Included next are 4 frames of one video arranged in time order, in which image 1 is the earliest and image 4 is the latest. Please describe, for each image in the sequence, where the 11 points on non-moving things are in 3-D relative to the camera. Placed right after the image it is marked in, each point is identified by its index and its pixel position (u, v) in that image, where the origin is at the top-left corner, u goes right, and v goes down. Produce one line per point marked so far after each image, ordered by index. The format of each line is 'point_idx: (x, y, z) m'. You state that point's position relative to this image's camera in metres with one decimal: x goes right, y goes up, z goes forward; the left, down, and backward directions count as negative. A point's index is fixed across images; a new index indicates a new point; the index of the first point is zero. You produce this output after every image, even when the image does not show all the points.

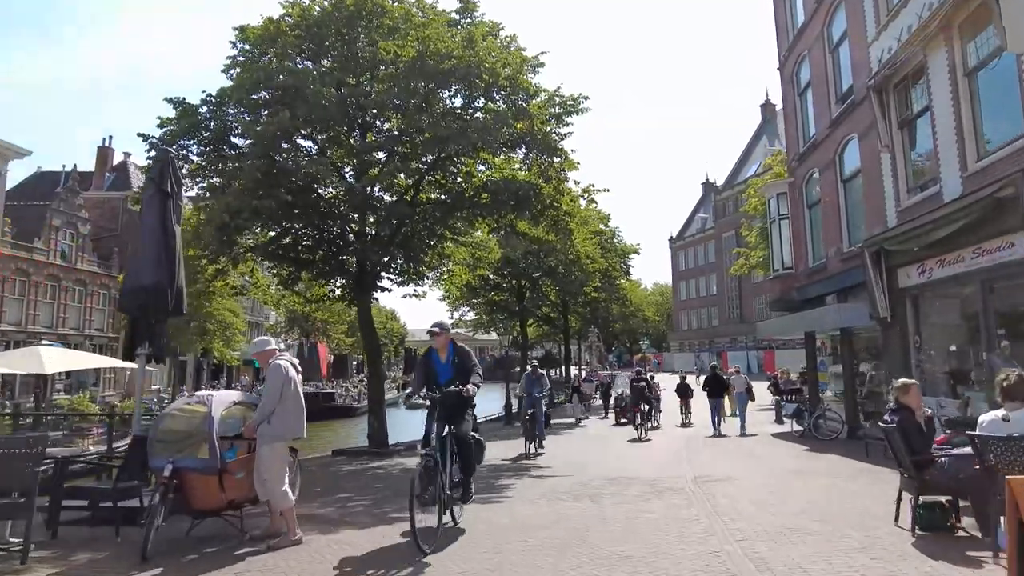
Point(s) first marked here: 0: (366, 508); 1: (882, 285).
0: (-1.7, -2.6, +7.5) m
1: (+7.0, +0.1, +12.2) m
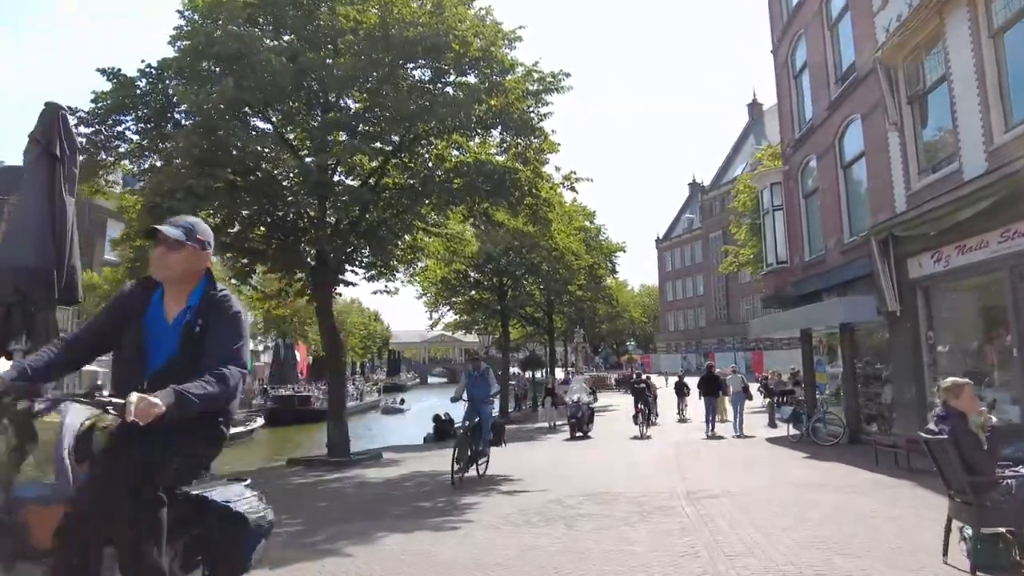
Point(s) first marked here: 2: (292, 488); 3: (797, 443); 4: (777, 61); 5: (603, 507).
0: (-2.1, -2.4, +6.2) m
1: (+6.5, +0.2, +11.1) m
2: (-3.5, -3.2, +10.3) m
3: (+6.4, -3.4, +14.3) m
4: (+7.5, +6.4, +18.1) m
5: (+1.0, -2.5, +7.3) m
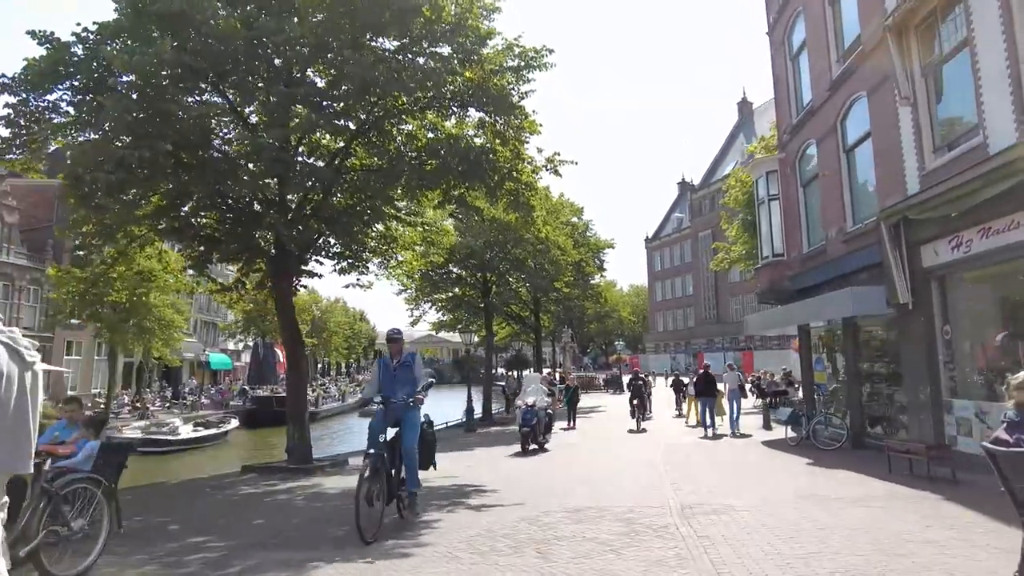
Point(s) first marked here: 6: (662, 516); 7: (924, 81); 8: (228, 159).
0: (-2.5, -2.3, +5.1) m
1: (+6.2, +0.4, +10.1) m
2: (-3.9, -3.0, +9.2) m
3: (+5.9, -3.3, +13.3) m
4: (+7.0, +6.5, +17.1) m
5: (+0.7, -2.3, +6.2) m
6: (+1.6, -2.4, +6.6) m
7: (+6.5, +3.2, +10.1) m
8: (-4.9, +2.2, +11.1) m
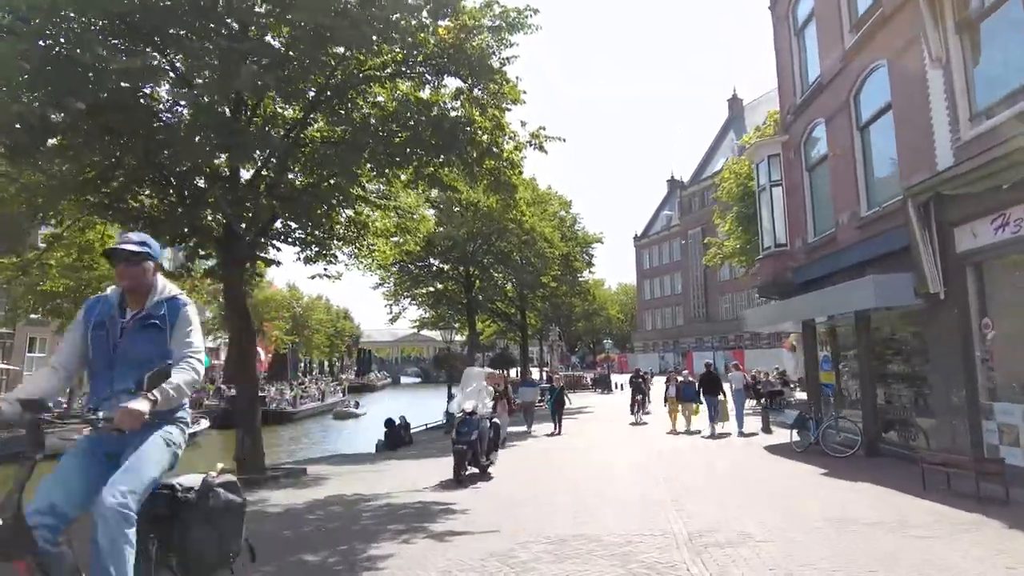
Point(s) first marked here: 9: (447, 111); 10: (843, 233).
0: (-2.7, -2.1, +3.7) m
1: (+5.8, +0.5, +8.9) m
2: (-4.3, -2.8, +7.8) m
3: (+5.5, -3.1, +12.1) m
4: (+6.6, +6.7, +15.9) m
5: (+0.4, -2.1, +4.9) m
6: (+1.3, -2.2, +5.3) m
7: (+6.2, +3.4, +8.8) m
8: (-5.2, +2.4, +9.7) m
9: (-1.1, +3.1, +11.2) m
10: (+6.5, +1.1, +12.6) m
